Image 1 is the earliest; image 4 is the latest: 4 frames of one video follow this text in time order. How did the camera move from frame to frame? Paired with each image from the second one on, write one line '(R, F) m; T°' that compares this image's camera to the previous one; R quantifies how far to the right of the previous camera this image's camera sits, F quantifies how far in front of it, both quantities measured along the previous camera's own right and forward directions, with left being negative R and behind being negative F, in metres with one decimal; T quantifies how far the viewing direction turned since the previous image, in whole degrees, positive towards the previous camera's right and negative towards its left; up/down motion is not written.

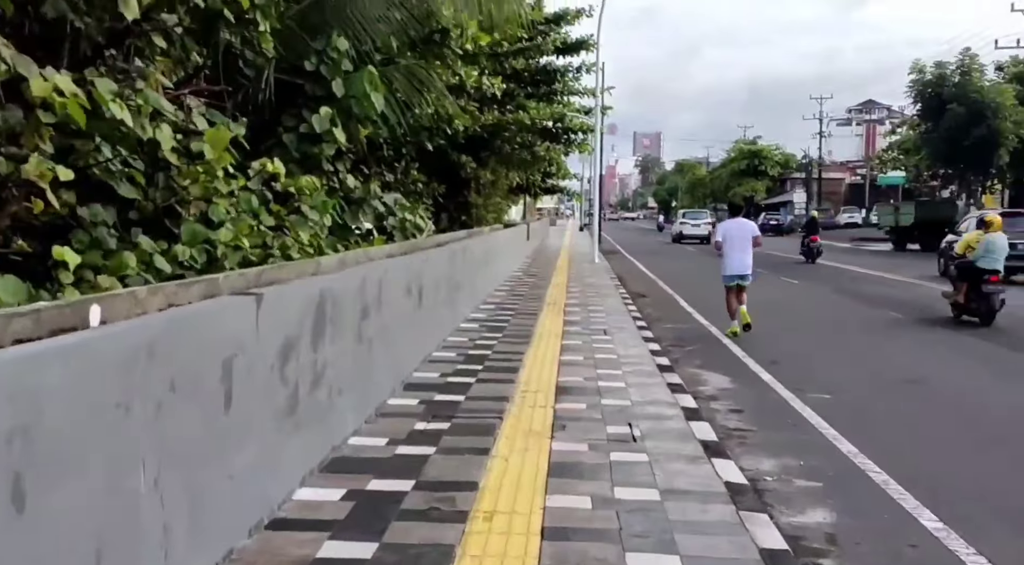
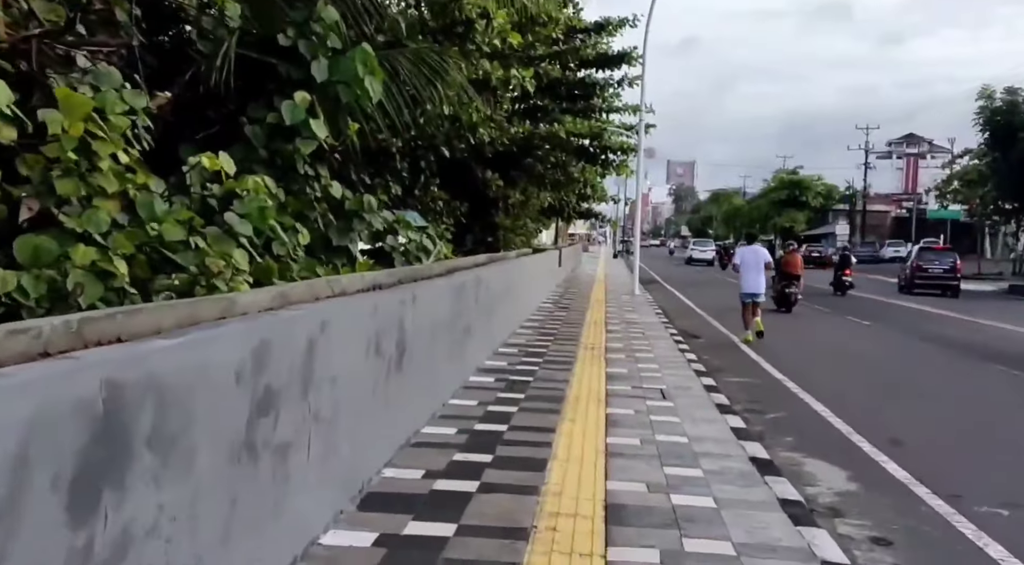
(0.0, +2.5) m; -2°
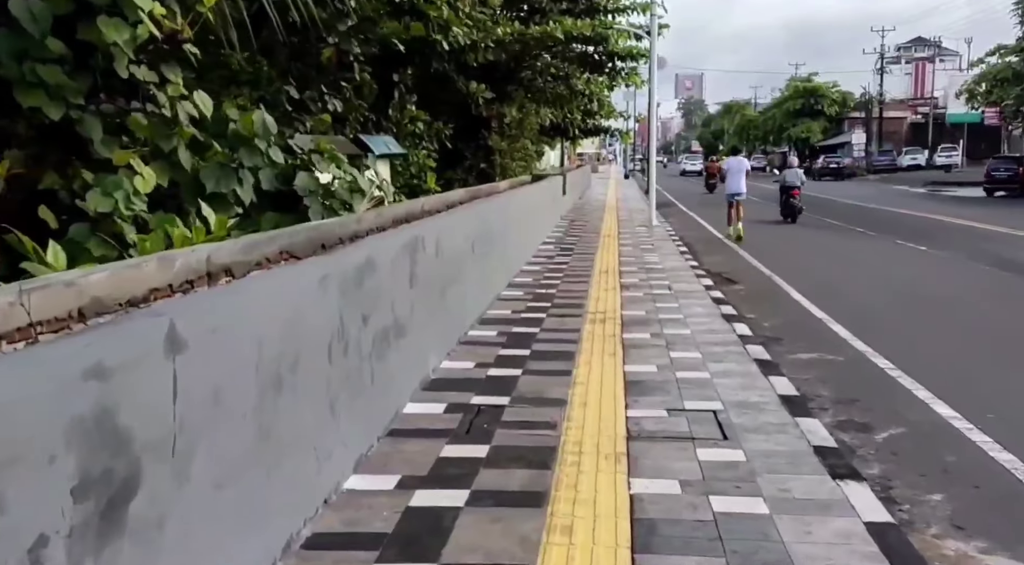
(+0.3, +2.9) m; -1°
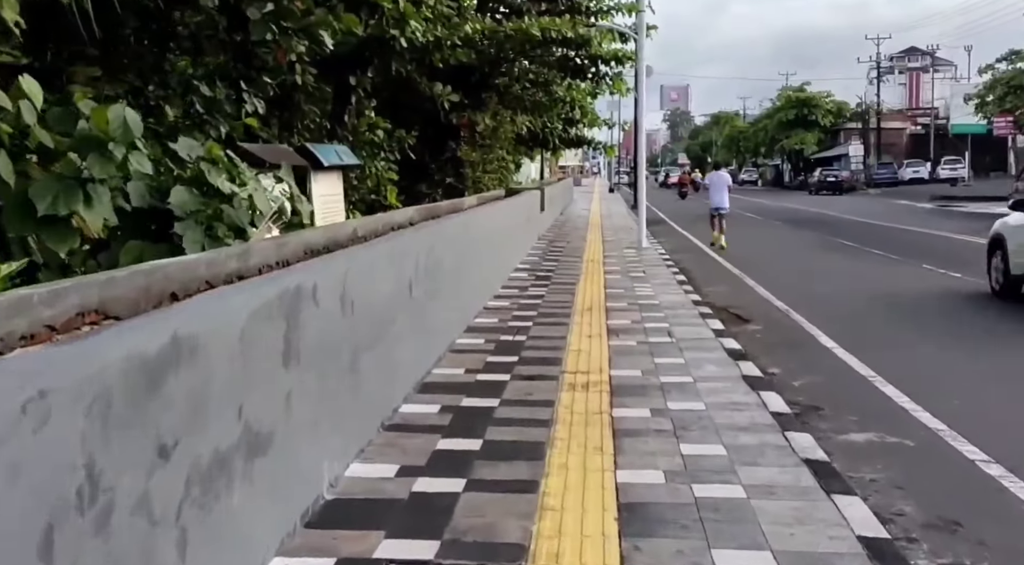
(+0.2, +1.8) m; +1°
